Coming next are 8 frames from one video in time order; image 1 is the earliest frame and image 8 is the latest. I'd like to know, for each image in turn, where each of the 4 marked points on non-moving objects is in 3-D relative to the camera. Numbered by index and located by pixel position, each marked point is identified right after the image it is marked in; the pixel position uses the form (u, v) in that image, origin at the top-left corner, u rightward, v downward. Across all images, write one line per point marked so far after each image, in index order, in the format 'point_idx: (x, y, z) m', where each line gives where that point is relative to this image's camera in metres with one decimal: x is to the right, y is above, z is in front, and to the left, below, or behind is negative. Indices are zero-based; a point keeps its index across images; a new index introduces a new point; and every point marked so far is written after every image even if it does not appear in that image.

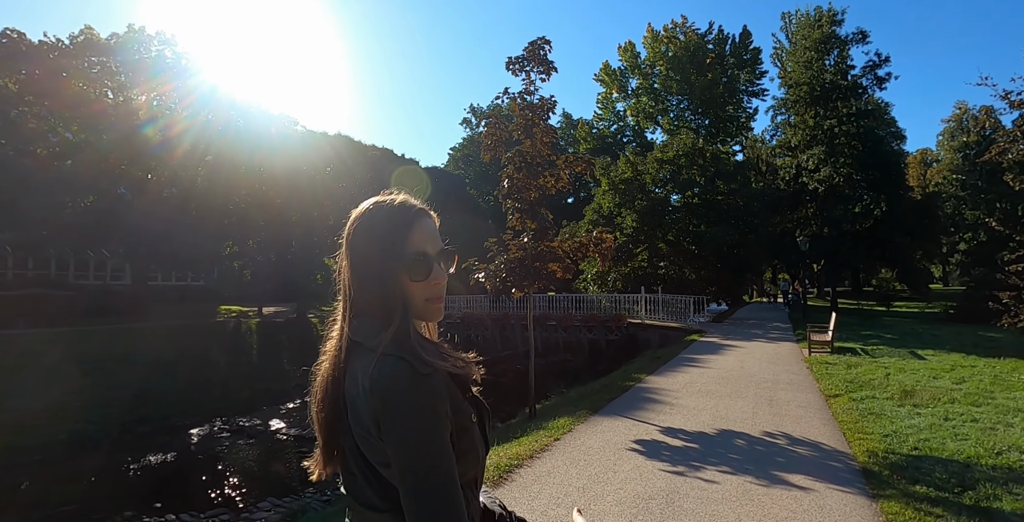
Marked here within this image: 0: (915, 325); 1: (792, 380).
0: (+16.3, -2.6, +19.8) m
1: (+5.7, -2.4, +10.0) m
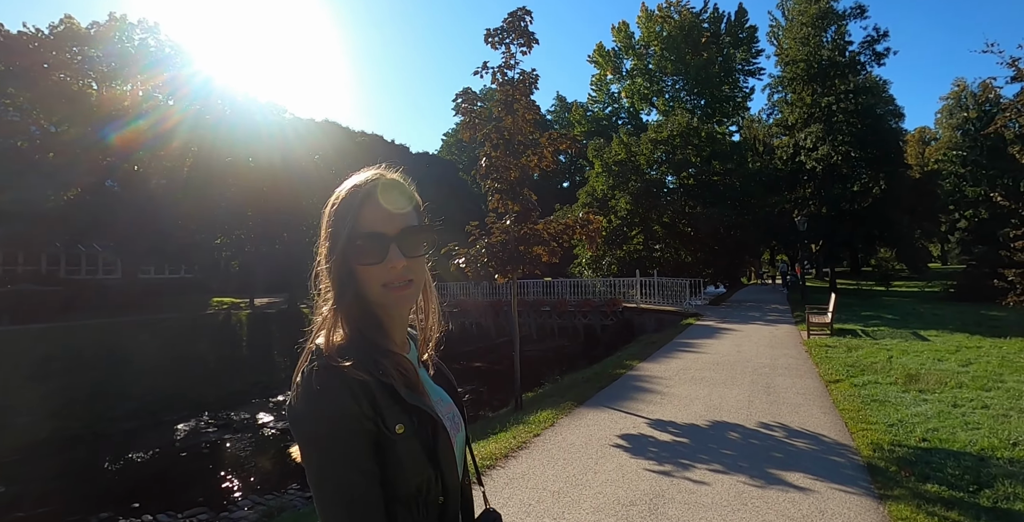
0: (+16.0, -1.7, +19.4) m
1: (+5.4, -2.0, +9.5) m
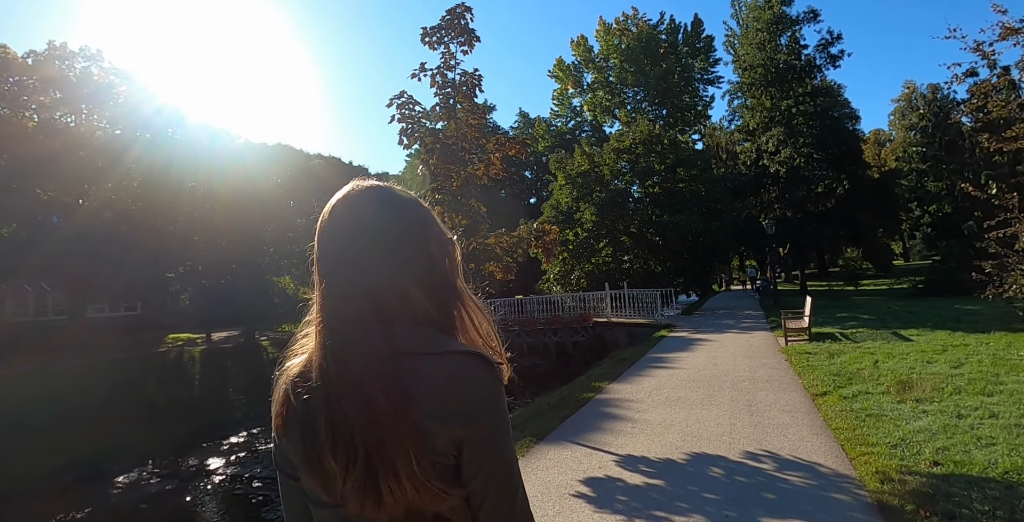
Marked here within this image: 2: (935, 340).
0: (+14.6, -1.6, +19.1) m
1: (+4.6, -2.0, +8.7) m
2: (+8.4, -1.6, +9.7) m
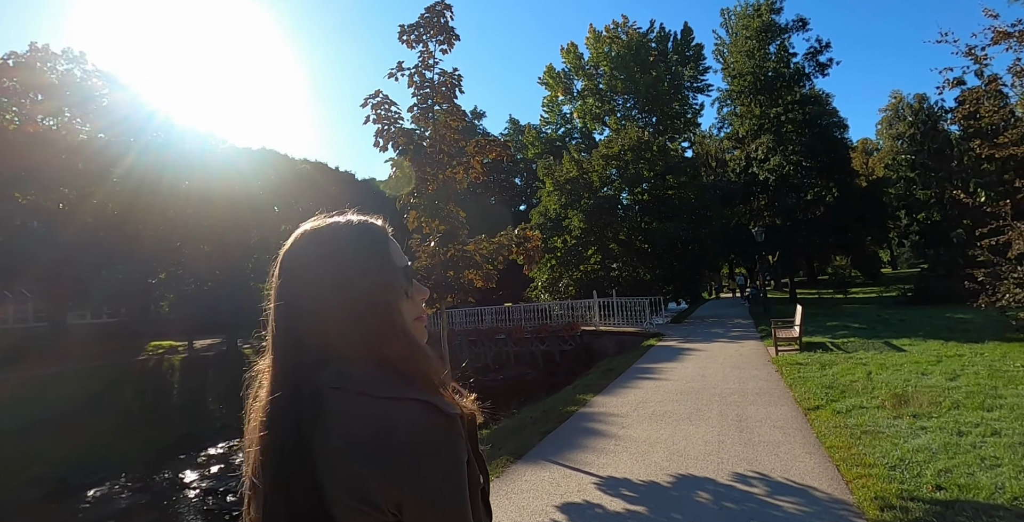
0: (+14.1, -1.9, +18.9) m
1: (+4.2, -2.2, +8.4) m
2: (+8.0, -1.7, +9.4) m
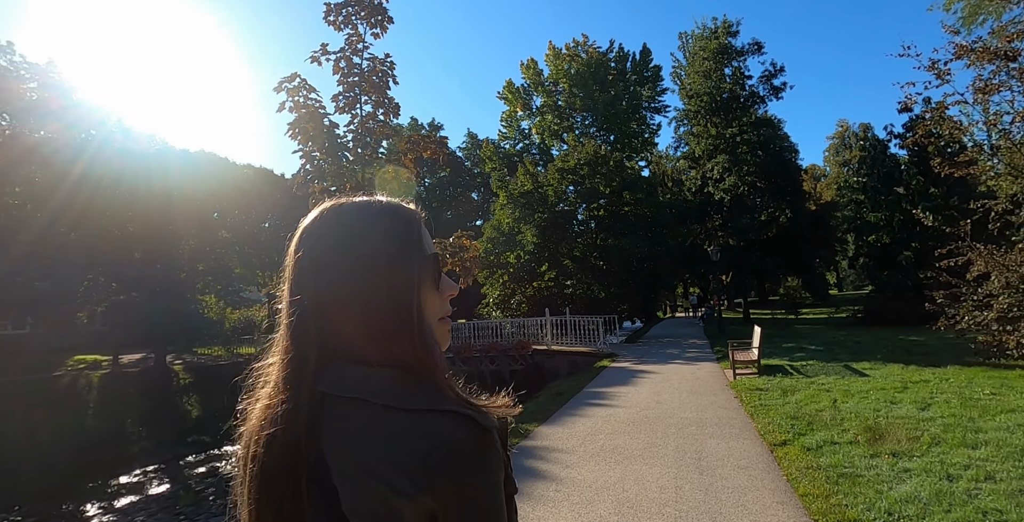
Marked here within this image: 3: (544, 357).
0: (+12.2, -2.7, +18.8) m
1: (+3.2, -2.4, +7.5) m
2: (+6.9, -2.1, +8.9) m
3: (+1.2, -3.5, +17.8) m
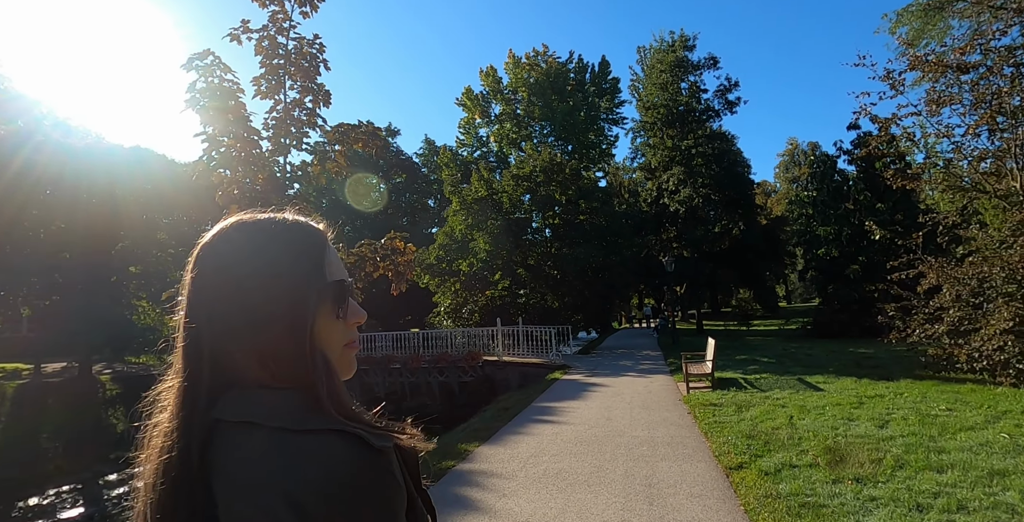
0: (+10.3, -3.2, +18.9) m
1: (+2.3, -2.5, +6.9) m
2: (+5.8, -2.3, +8.6) m
3: (-0.6, -3.7, +17.0) m
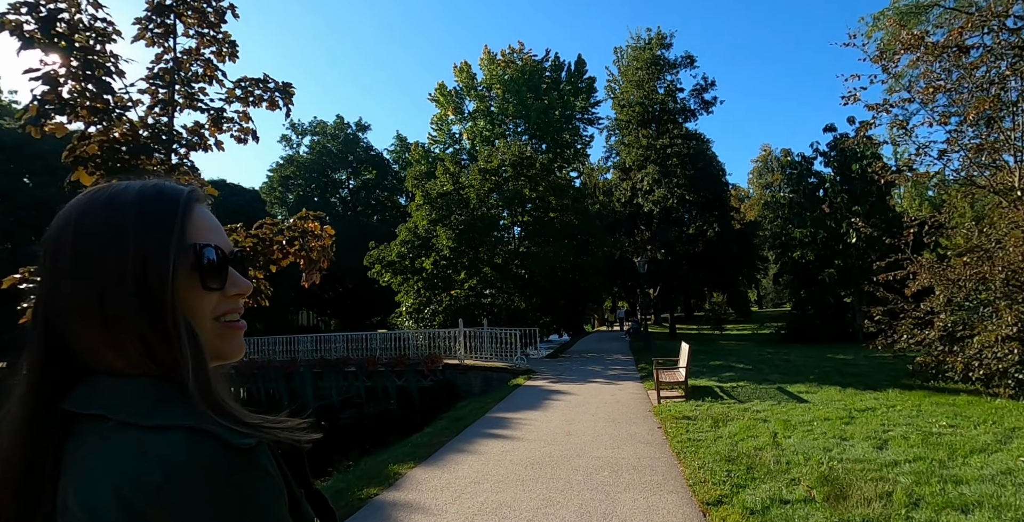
0: (+9.0, -3.3, +18.2) m
1: (+1.5, -2.4, +5.9) m
2: (+5.0, -2.2, +7.7) m
3: (-1.8, -3.6, +15.8) m
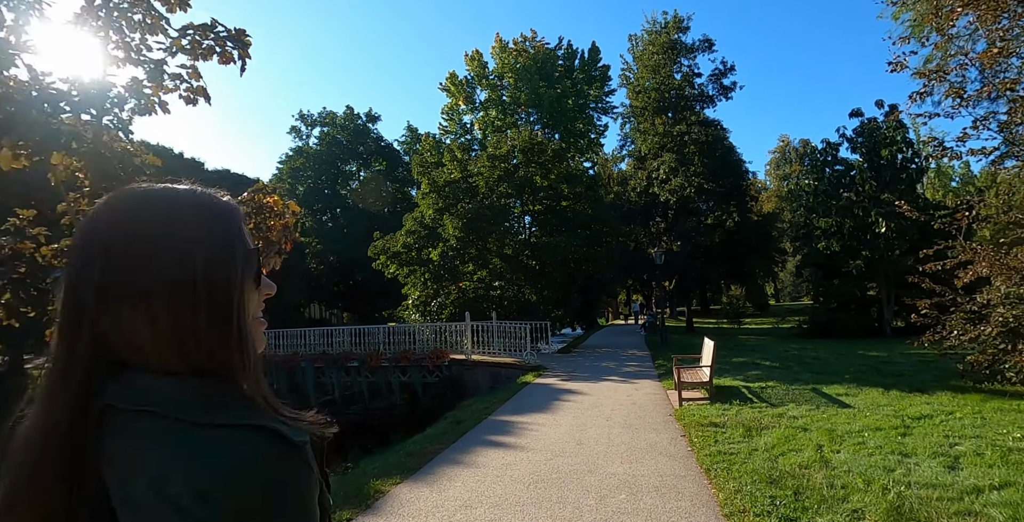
0: (+9.3, -2.9, +17.2) m
1: (+1.5, -2.2, +5.0) m
2: (+5.1, -2.0, +6.8) m
3: (-1.6, -3.3, +15.1) m
